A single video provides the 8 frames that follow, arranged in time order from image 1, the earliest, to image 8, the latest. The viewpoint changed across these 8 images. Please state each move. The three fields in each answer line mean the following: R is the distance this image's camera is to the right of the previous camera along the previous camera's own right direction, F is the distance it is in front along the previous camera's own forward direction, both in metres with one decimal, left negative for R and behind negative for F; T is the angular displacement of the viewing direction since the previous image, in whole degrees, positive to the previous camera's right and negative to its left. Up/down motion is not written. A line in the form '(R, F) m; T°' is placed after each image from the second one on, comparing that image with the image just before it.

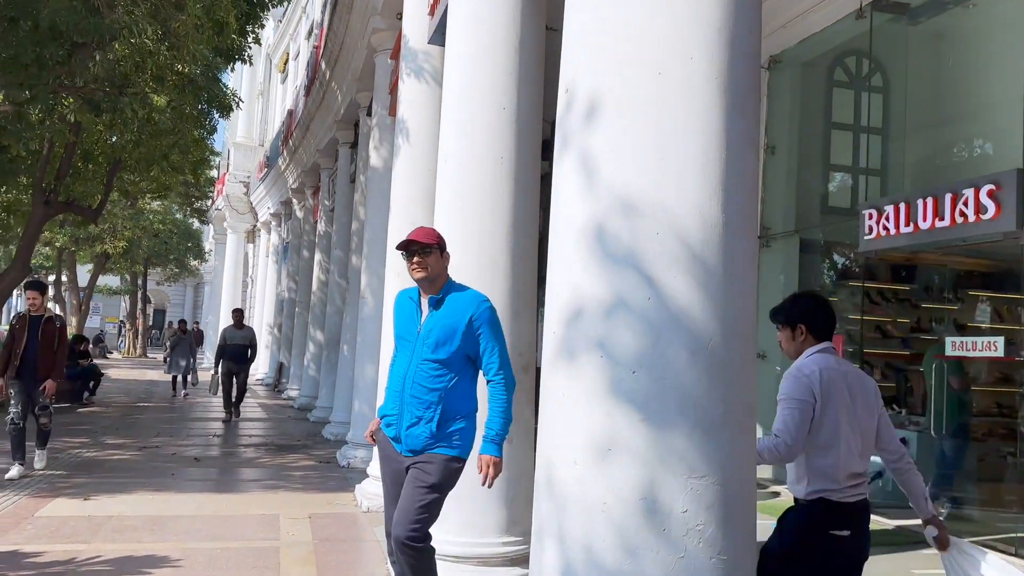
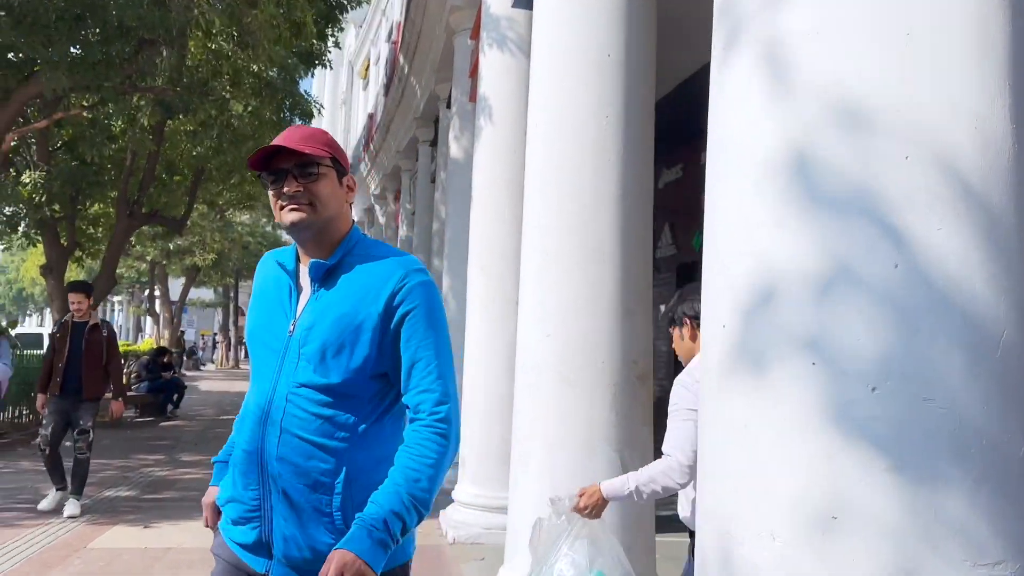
(-0.1, +1.0) m; -6°
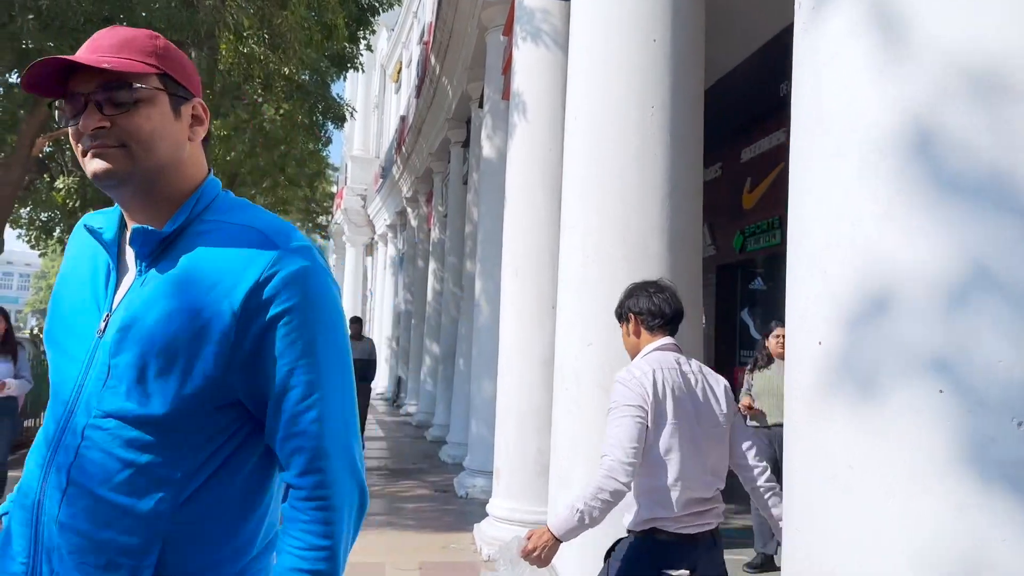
(0.0, +0.3) m; -2°
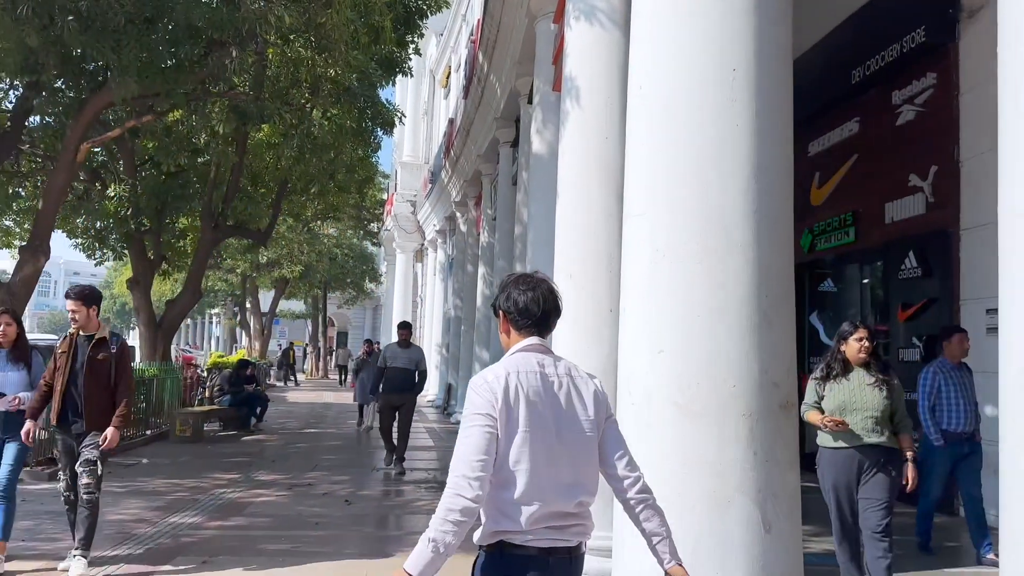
(0.0, +0.5) m; -4°
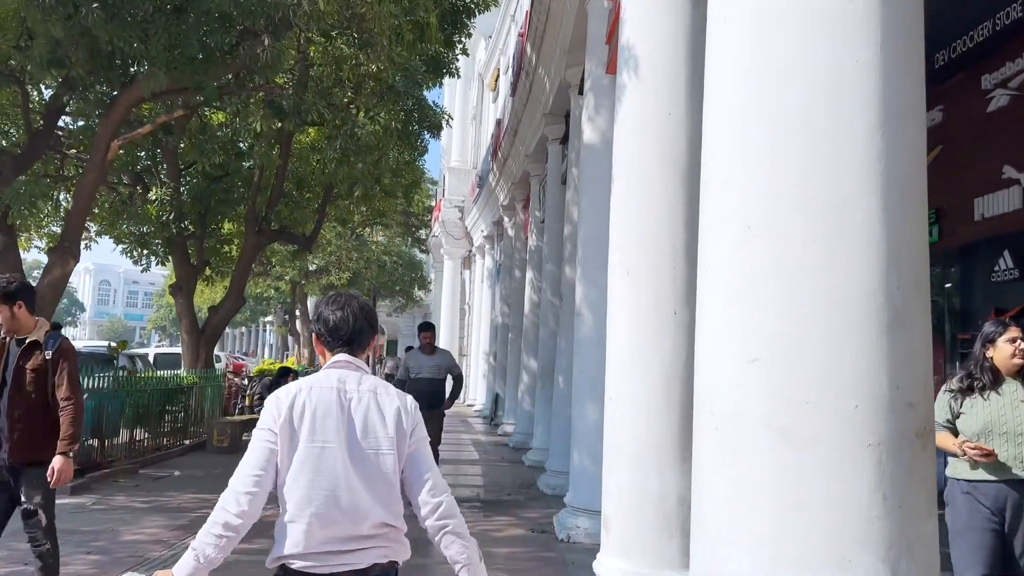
(0.0, +0.7) m; -3°
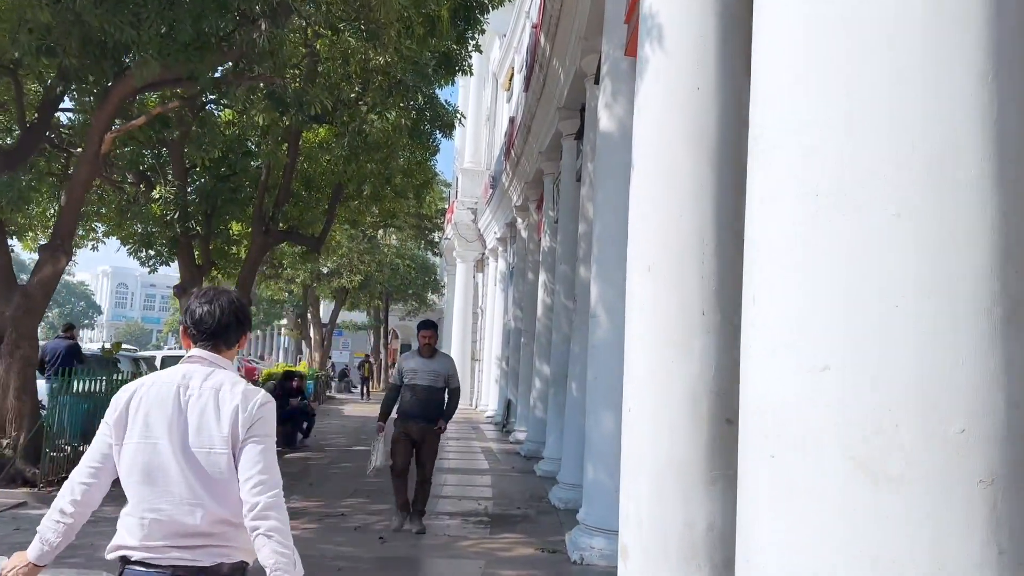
(0.0, +0.5) m; -1°
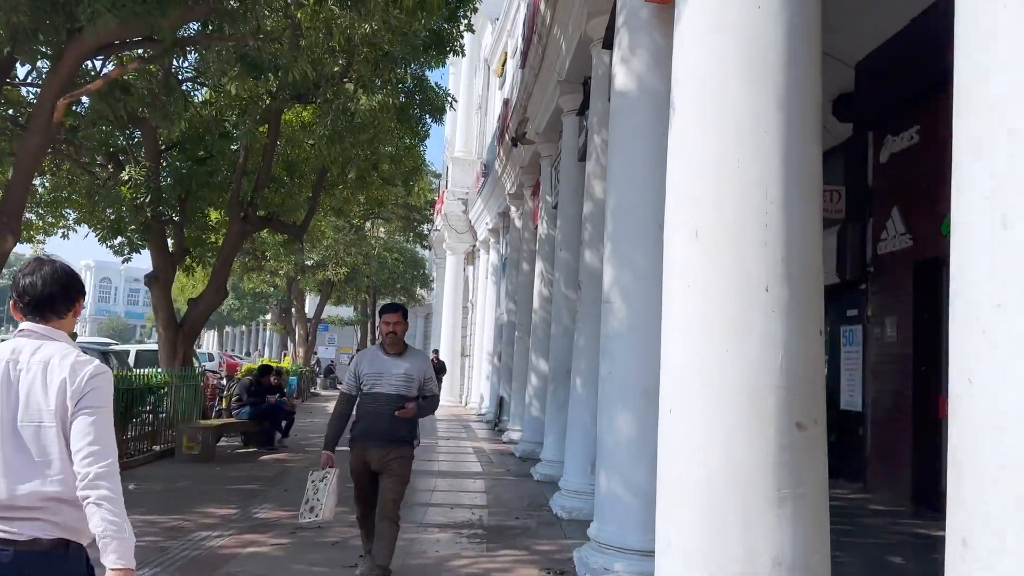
(-0.1, +0.9) m; +1°
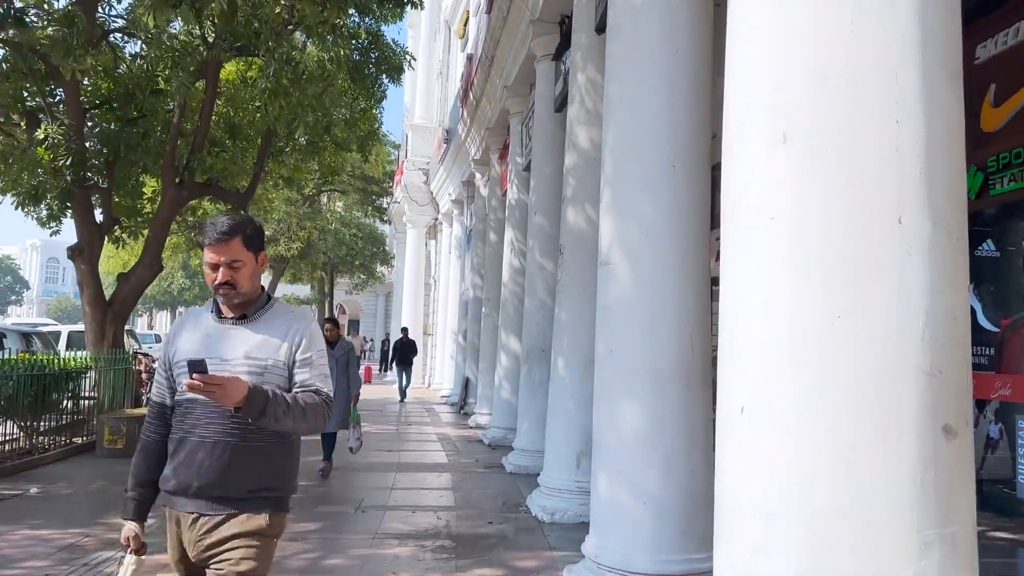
(-0.1, +1.2) m; +3°
